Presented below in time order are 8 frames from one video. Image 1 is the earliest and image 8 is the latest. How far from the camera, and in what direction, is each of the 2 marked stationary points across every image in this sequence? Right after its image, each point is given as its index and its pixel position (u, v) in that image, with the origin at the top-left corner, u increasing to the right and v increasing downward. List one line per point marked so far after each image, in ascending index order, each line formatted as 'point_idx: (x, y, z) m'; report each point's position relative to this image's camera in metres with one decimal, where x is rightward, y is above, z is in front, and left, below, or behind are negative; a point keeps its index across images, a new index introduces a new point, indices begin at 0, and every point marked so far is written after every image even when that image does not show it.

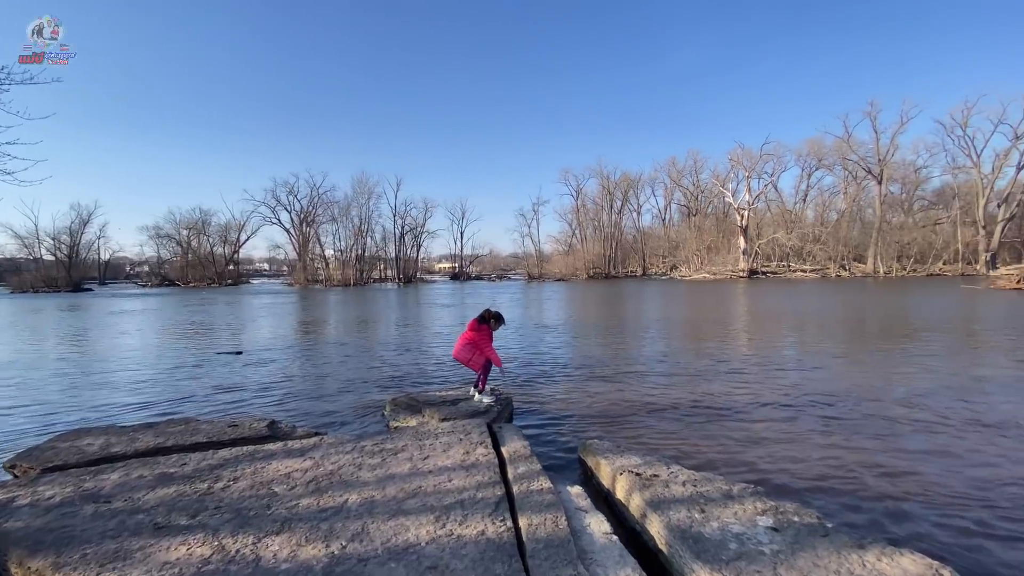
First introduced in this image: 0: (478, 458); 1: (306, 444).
0: (-0.3, -1.5, +4.3) m
1: (-2.0, -1.6, +4.7) m
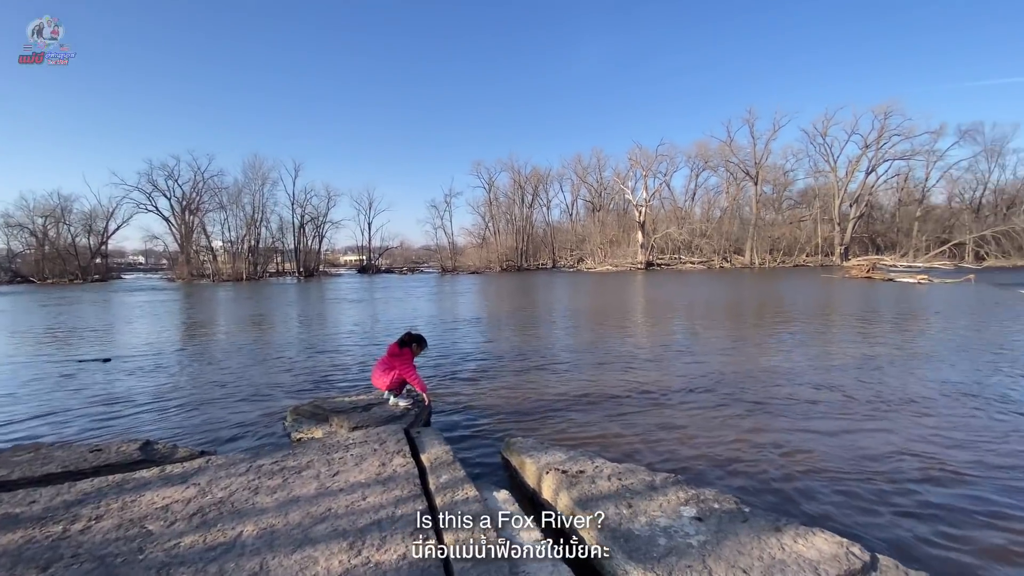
0: (-1.0, -1.5, +3.9) m
1: (-2.7, -1.5, +4.0) m
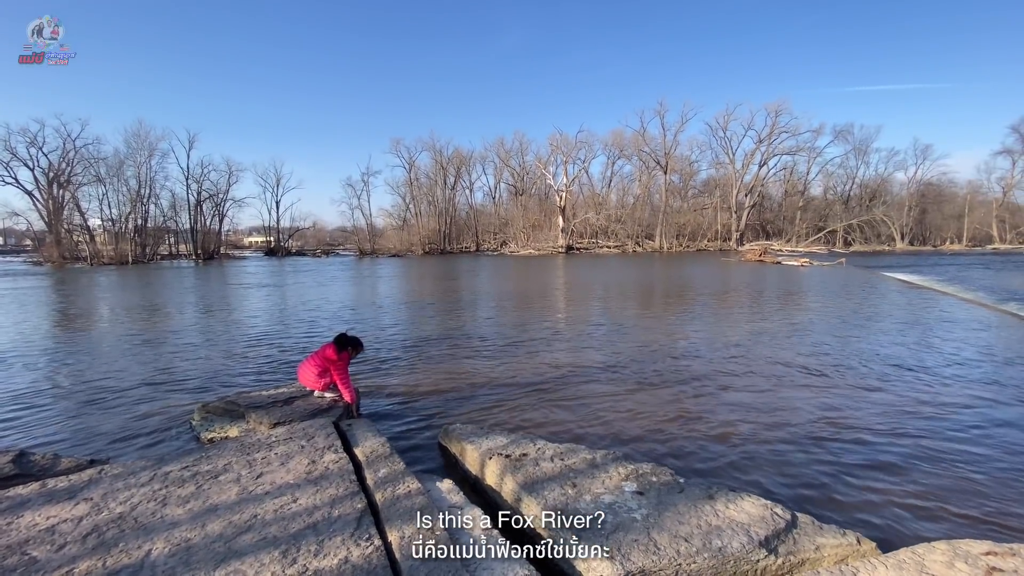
0: (-1.4, -1.4, +3.7) m
1: (-3.2, -1.4, +3.5) m
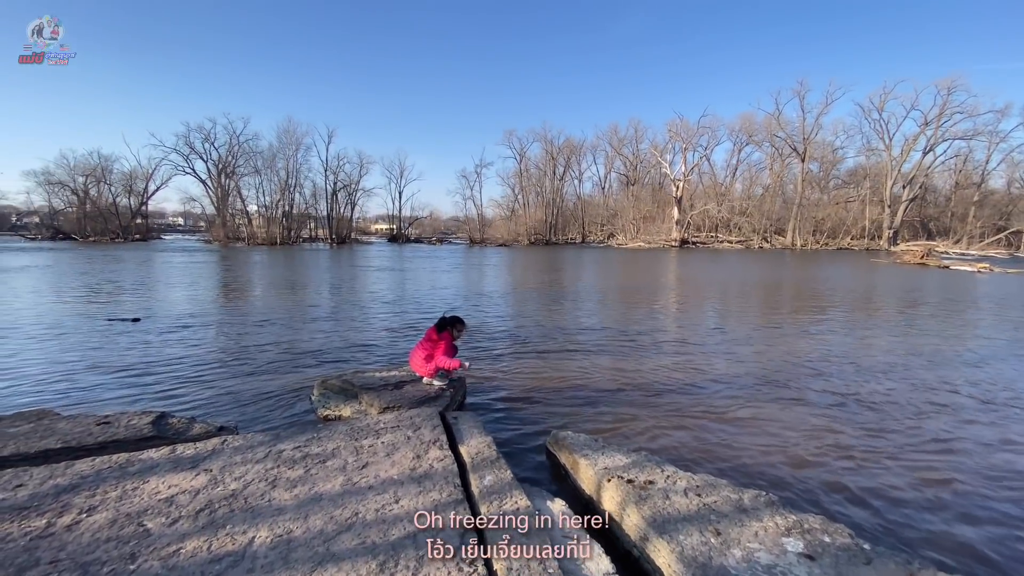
0: (-0.6, -1.3, +3.4) m
1: (-2.3, -1.2, +3.6) m
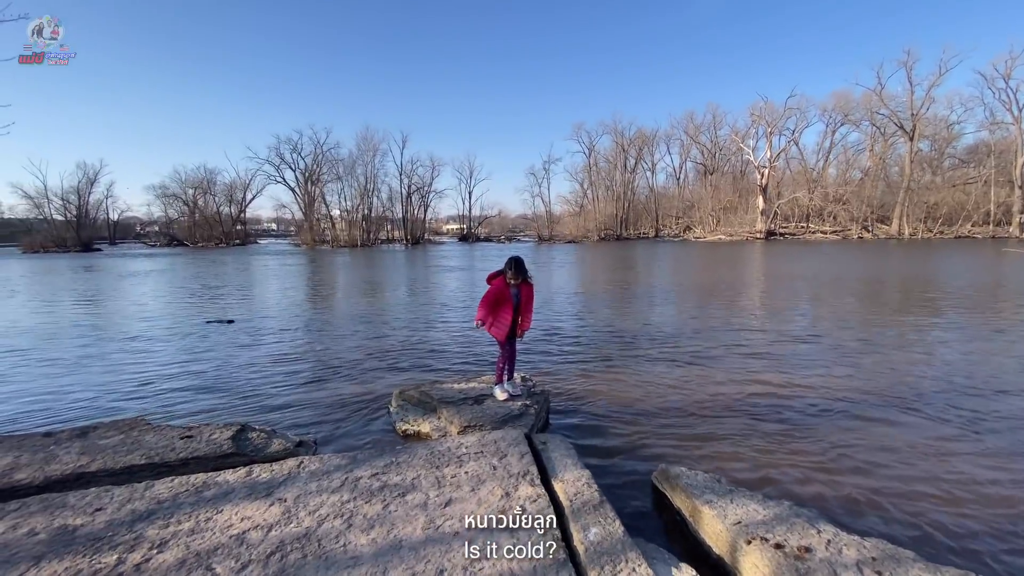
0: (+0.1, -1.3, +2.9) m
1: (-1.6, -1.3, +3.4) m
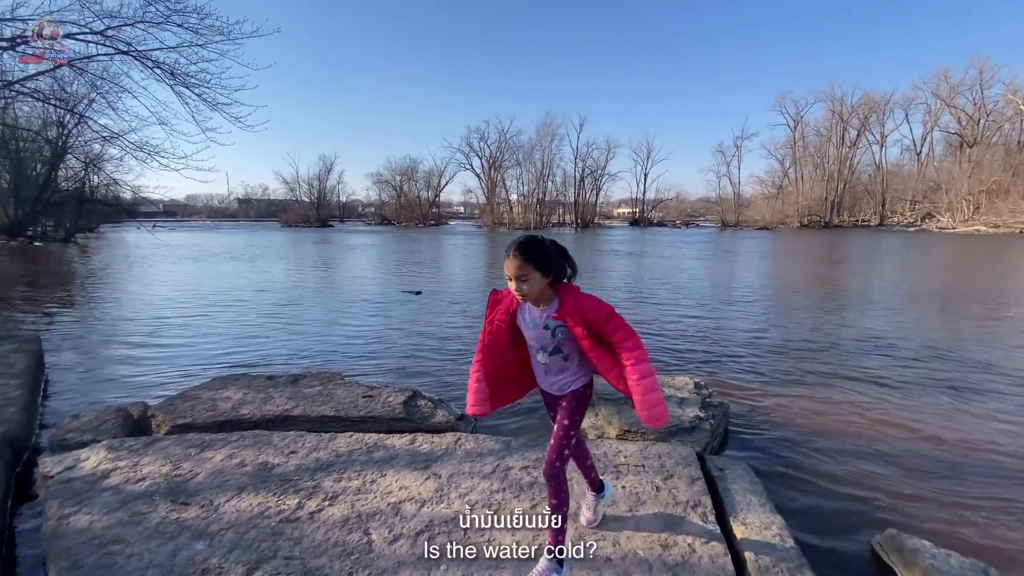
0: (+0.9, -1.3, +2.4) m
1: (-0.5, -1.1, +3.4) m
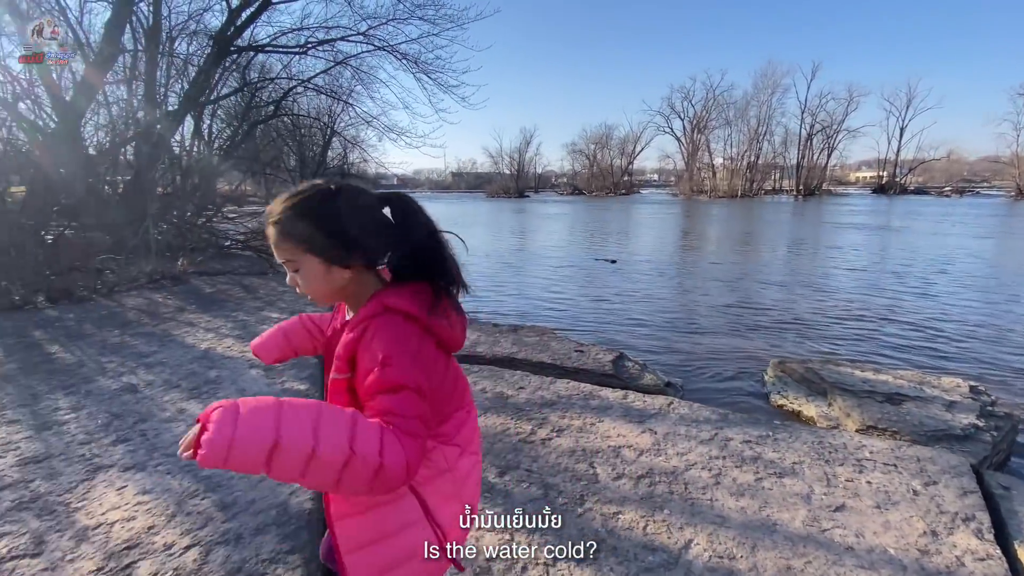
0: (+2.0, -1.2, +2.1) m
1: (+1.1, -0.9, +3.6) m
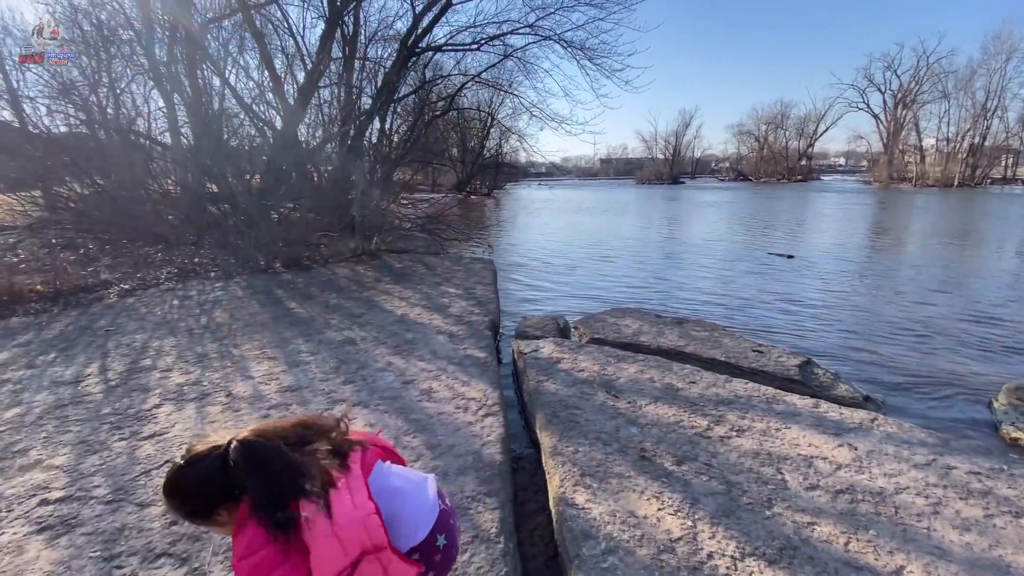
0: (+2.8, -1.3, +1.6) m
1: (+2.4, -0.9, +3.3) m
